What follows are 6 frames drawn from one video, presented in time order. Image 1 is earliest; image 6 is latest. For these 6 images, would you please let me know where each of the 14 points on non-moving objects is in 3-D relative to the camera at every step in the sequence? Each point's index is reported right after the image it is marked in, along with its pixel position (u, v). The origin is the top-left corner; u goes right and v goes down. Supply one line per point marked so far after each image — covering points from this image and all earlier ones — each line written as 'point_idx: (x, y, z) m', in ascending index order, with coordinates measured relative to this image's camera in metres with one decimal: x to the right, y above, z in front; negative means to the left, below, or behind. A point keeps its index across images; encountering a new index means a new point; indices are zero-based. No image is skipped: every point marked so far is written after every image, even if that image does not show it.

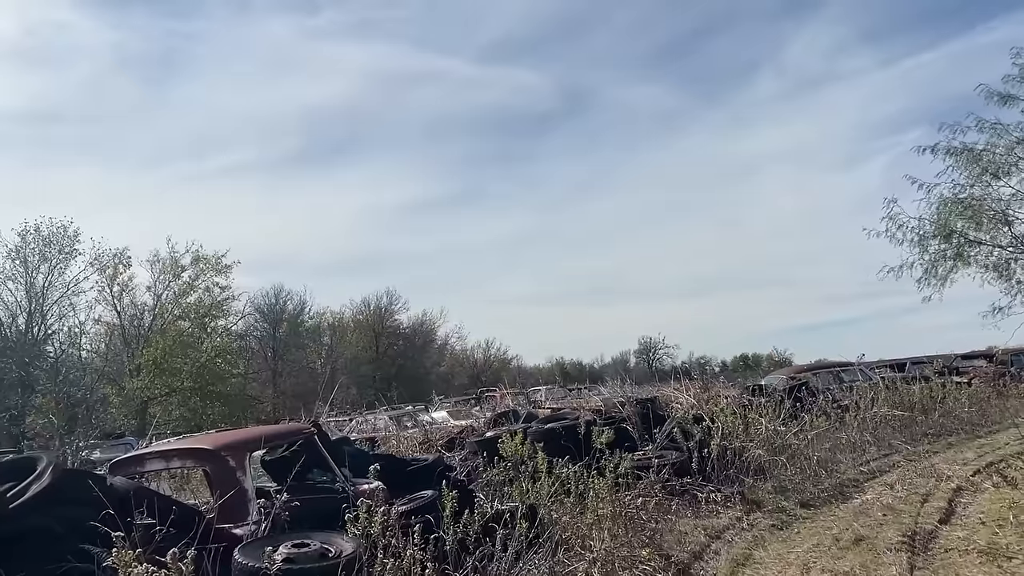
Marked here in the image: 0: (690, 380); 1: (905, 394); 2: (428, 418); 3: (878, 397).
0: (+2.6, -1.3, +13.3) m
1: (+5.9, -1.6, +13.3) m
2: (-1.7, -2.7, +18.2) m
3: (+5.4, -1.6, +13.1) m
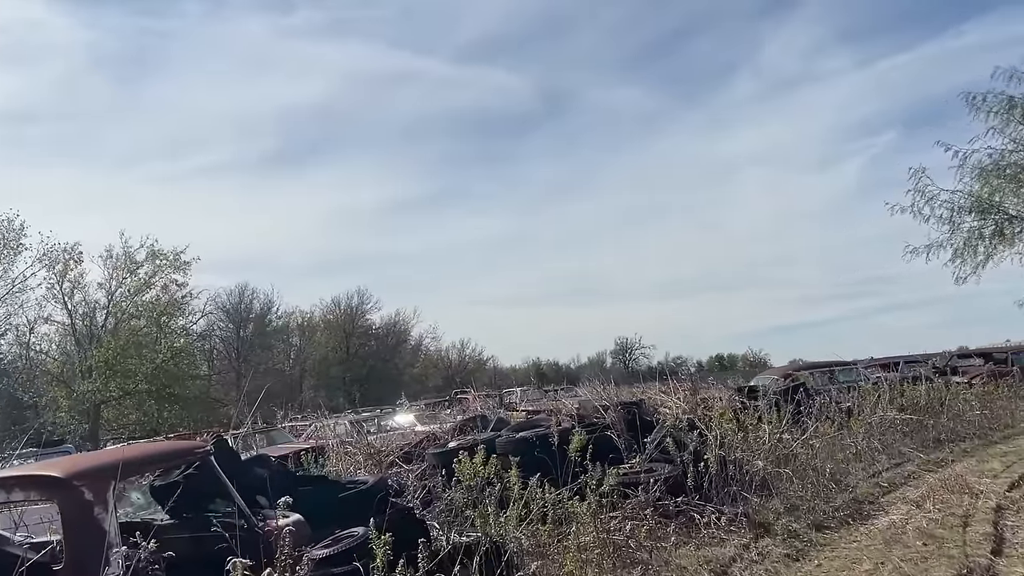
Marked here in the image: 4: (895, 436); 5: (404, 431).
0: (+2.2, -1.2, +12.1) m
1: (+5.5, -1.4, +12.1) m
2: (-2.3, -2.6, +16.9) m
3: (+5.0, -1.4, +12.0) m
4: (+4.6, -1.8, +10.7) m
5: (-1.8, -2.3, +14.4) m
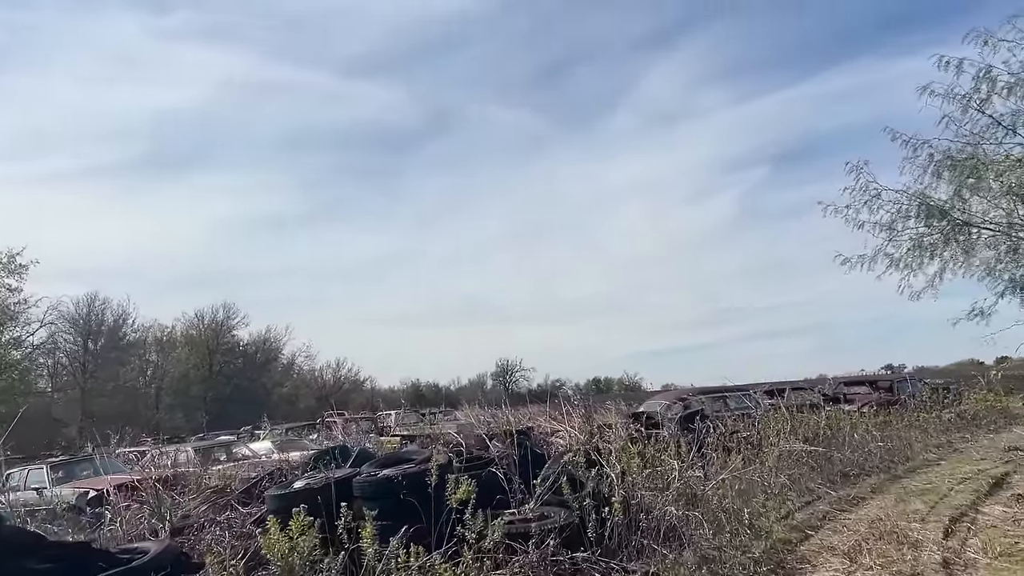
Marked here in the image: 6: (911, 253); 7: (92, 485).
0: (+0.6, -1.4, +10.9) m
1: (+3.8, -1.7, +11.3) m
2: (-4.5, -2.8, +14.9) m
3: (+3.4, -1.7, +11.1) m
4: (+3.2, -2.0, +9.7) m
5: (-3.7, -2.5, +12.6) m
6: (+2.8, +0.2, +6.2) m
7: (-5.7, -2.7, +12.0) m
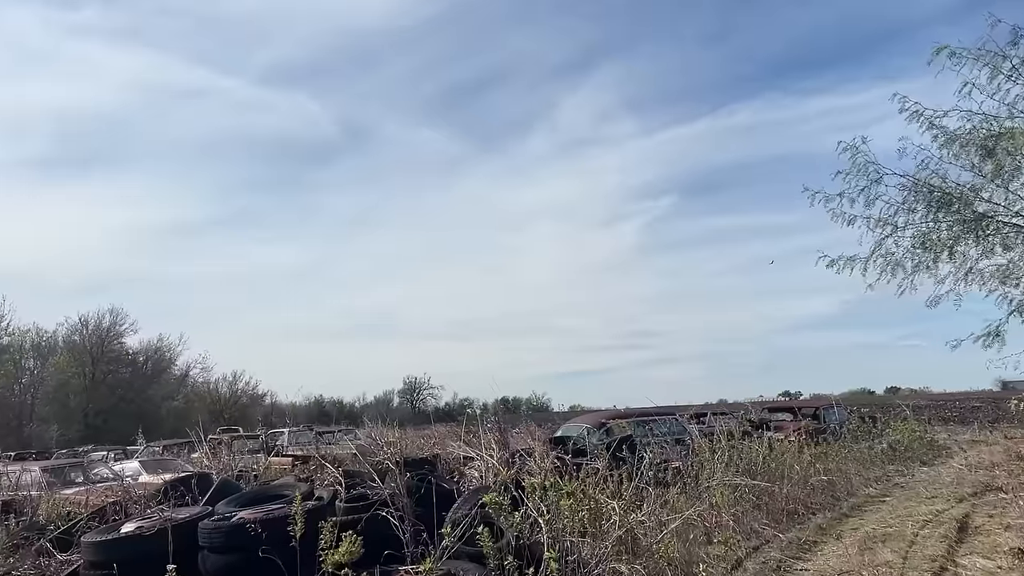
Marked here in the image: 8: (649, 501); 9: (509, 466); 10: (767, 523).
0: (-0.4, -1.4, +9.5) m
1: (+2.7, -1.9, +10.2) m
2: (-5.9, -2.7, +12.9) m
3: (+2.4, -1.9, +9.9) m
4: (+2.3, -2.1, +8.5) m
5: (-4.9, -2.4, +10.7) m
6: (+2.3, +0.2, +5.1) m
7: (-6.9, -2.5, +9.9) m
8: (+1.1, -1.8, +7.1) m
9: (0.0, -1.4, +7.0) m
10: (+2.5, -2.3, +8.5) m
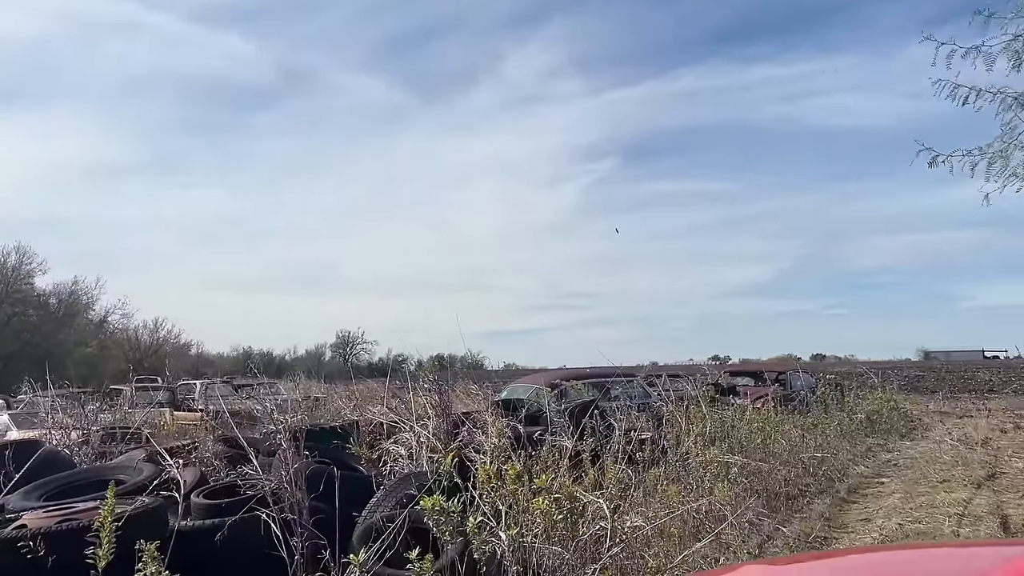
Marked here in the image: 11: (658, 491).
0: (-0.9, -0.8, +7.7) m
1: (+2.2, -1.3, +8.6) m
2: (-6.7, -1.7, +10.8) m
3: (+1.8, -1.3, +8.3) m
4: (+1.8, -1.6, +7.0) m
5: (-5.5, -1.5, +8.6) m
6: (+2.2, +0.5, +3.4) m
7: (-7.4, -1.6, +7.7) m
8: (+0.7, -1.3, +5.5) m
9: (-0.4, -0.9, +5.3) m
10: (+2.0, -1.8, +6.9) m
11: (+1.0, -1.3, +5.8) m
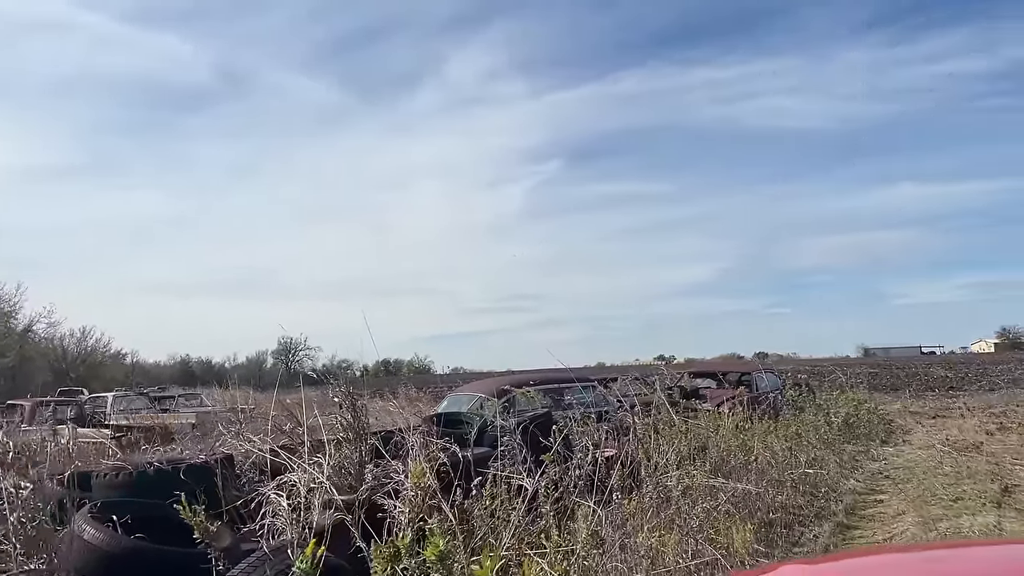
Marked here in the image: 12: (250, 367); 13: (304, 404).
0: (-1.3, -0.7, +6.2) m
1: (+1.7, -1.2, +7.4) m
2: (-7.3, -1.7, +9.0) m
3: (+1.3, -1.2, +7.0) m
4: (+1.4, -1.5, +5.7) m
5: (-6.0, -1.5, +6.9) m
6: (+2.0, +0.7, +2.2) m
7: (-7.8, -1.7, +5.8) m
8: (+0.4, -1.2, +4.1) m
9: (-0.7, -0.8, +3.8) m
10: (+1.6, -1.7, +5.6) m
11: (+0.6, -1.3, +4.4) m
12: (-5.9, -1.7, +18.7) m
13: (-1.3, -0.8, +5.6) m
